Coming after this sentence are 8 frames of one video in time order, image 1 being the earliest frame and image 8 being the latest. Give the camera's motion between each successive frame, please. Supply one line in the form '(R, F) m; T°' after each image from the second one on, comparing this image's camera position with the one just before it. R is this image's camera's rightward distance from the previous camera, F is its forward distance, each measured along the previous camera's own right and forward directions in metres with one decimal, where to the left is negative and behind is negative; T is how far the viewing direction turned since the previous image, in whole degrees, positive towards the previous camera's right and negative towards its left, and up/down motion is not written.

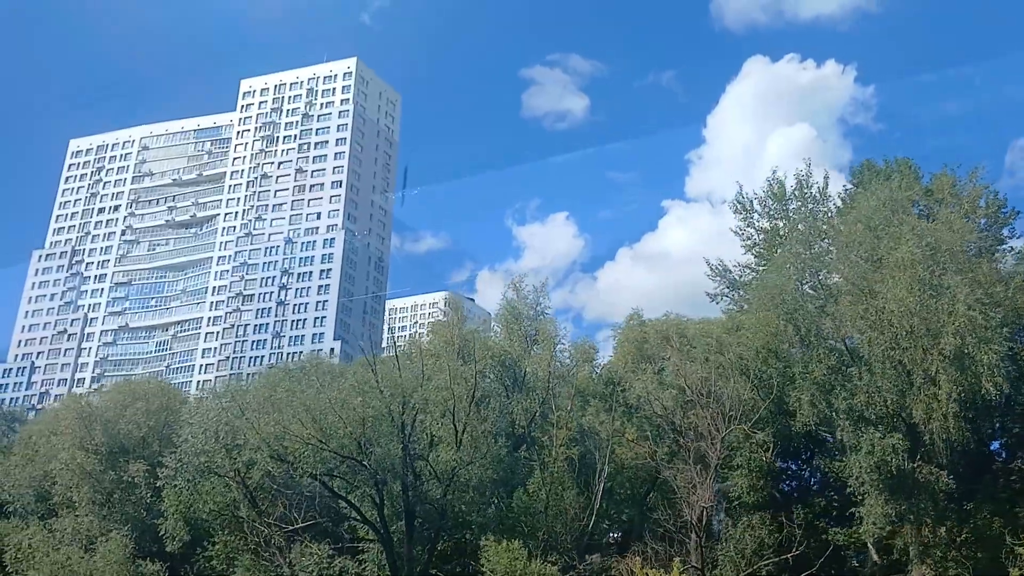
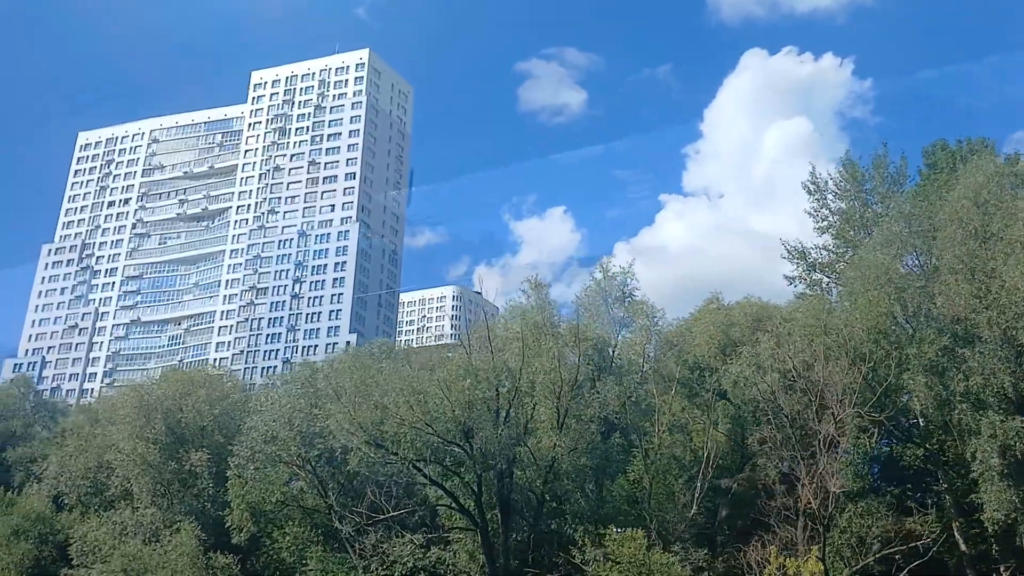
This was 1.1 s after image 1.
(-2.8, +1.1) m; 0°
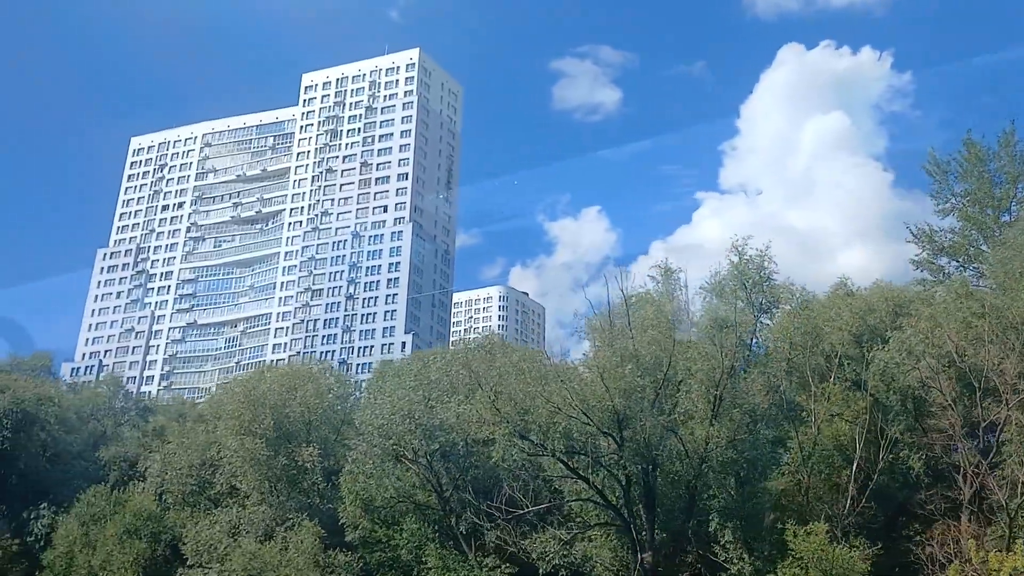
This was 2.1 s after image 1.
(-2.8, +1.2) m; -2°
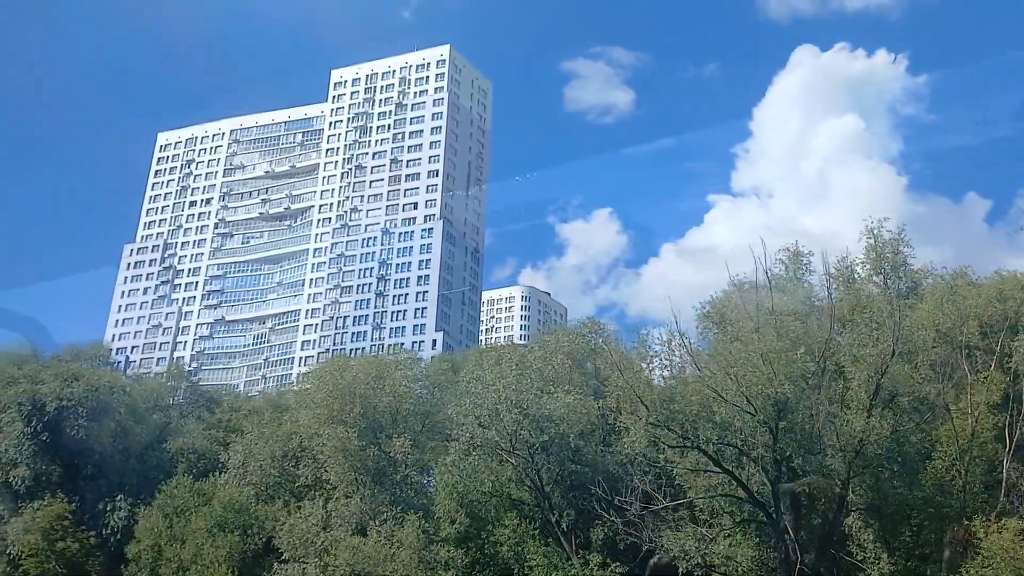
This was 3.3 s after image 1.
(-3.1, +1.4) m; -1°
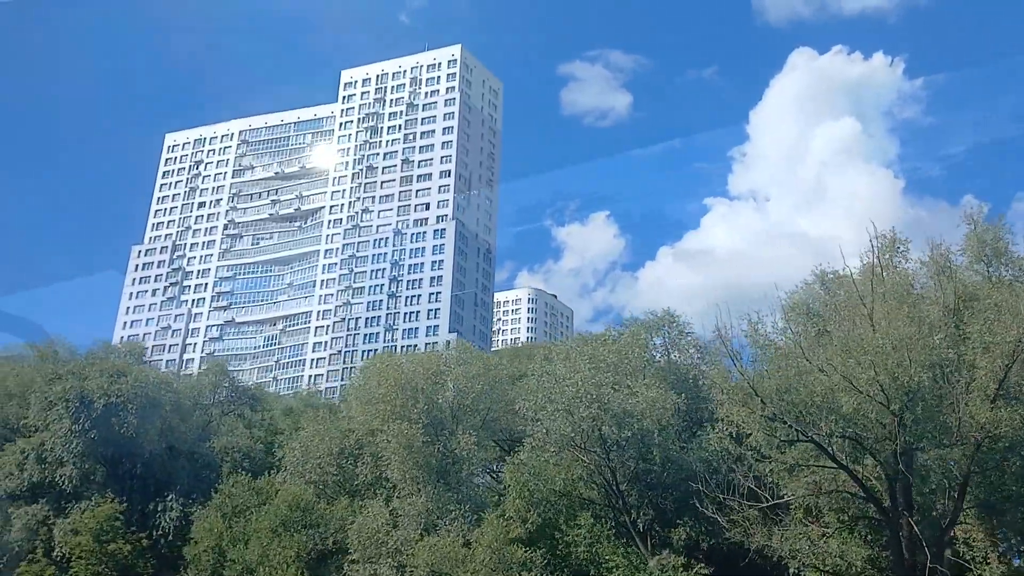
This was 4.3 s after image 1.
(-2.4, +1.1) m; 0°
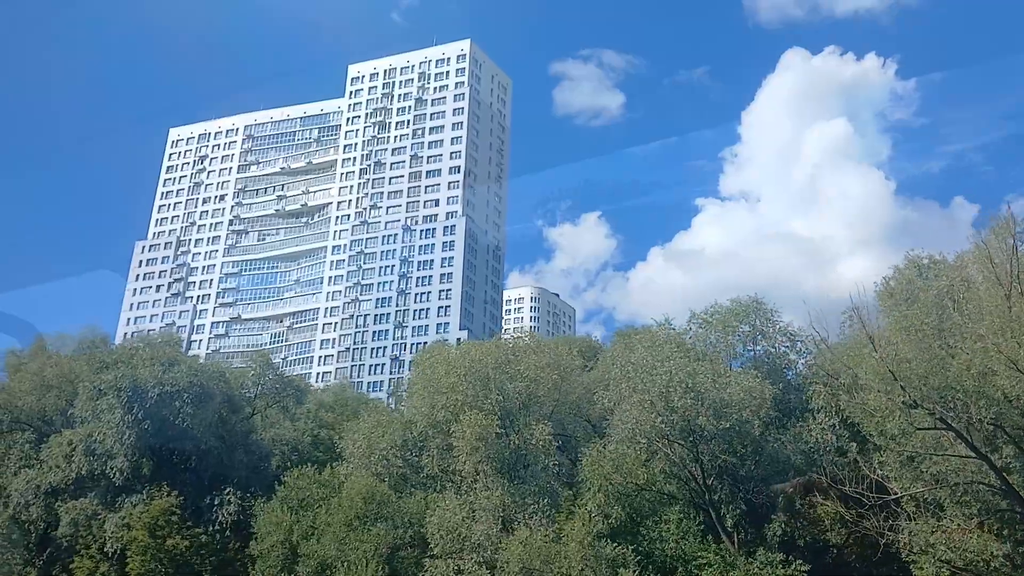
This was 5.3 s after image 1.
(-2.8, +1.3) m; 0°
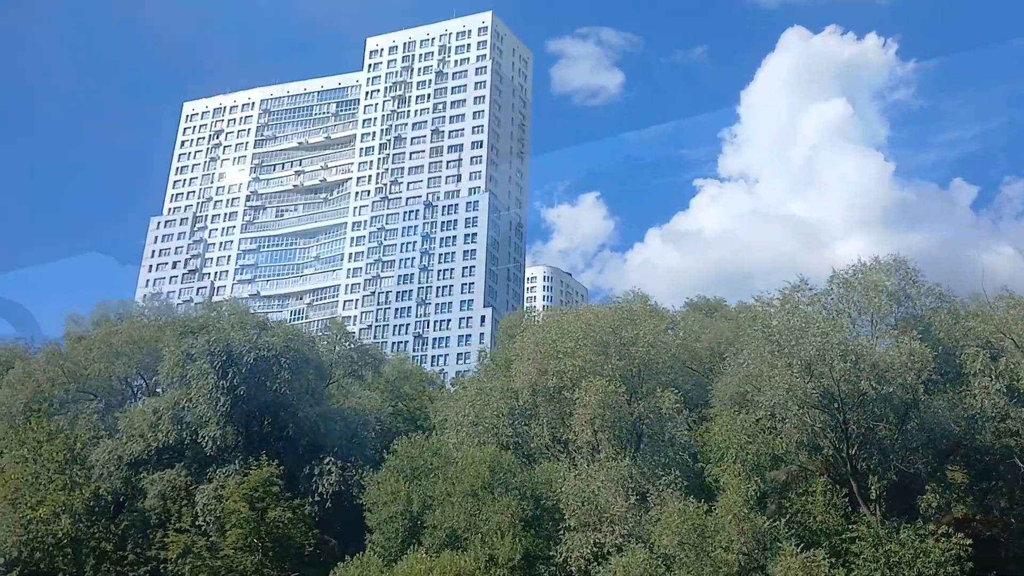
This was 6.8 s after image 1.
(-3.9, +1.8) m; 0°
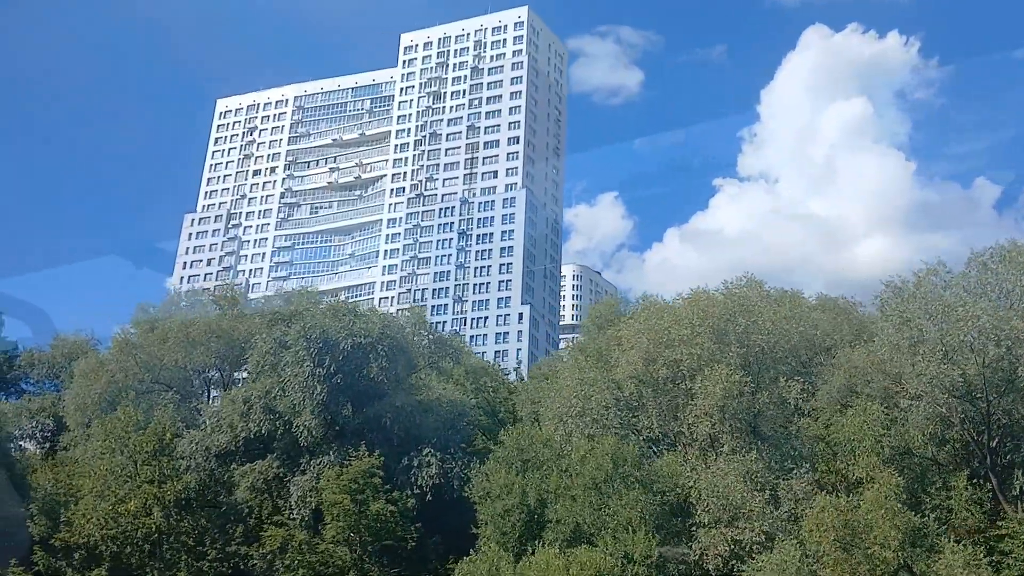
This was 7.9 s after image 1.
(-2.8, +1.3) m; -1°
